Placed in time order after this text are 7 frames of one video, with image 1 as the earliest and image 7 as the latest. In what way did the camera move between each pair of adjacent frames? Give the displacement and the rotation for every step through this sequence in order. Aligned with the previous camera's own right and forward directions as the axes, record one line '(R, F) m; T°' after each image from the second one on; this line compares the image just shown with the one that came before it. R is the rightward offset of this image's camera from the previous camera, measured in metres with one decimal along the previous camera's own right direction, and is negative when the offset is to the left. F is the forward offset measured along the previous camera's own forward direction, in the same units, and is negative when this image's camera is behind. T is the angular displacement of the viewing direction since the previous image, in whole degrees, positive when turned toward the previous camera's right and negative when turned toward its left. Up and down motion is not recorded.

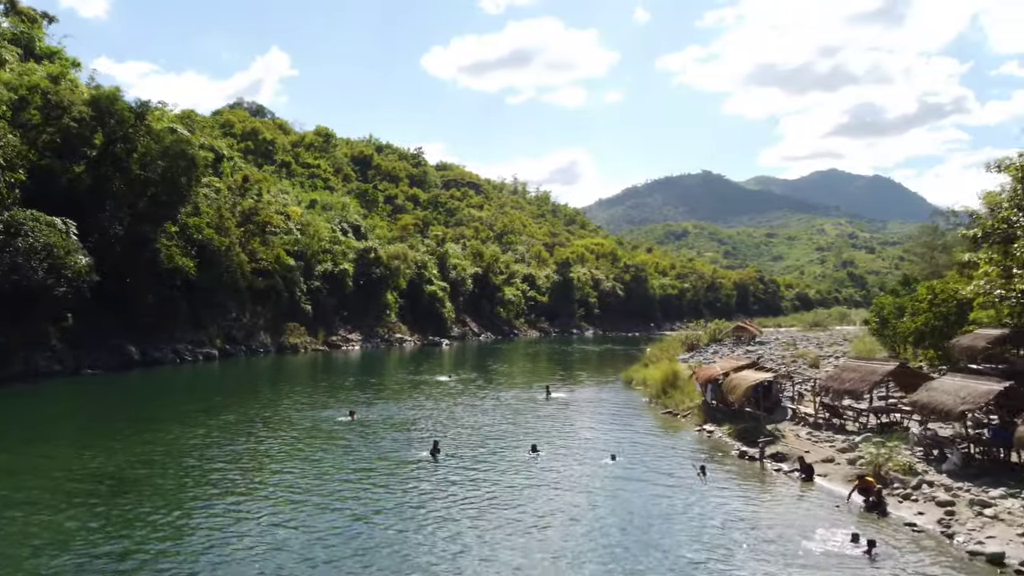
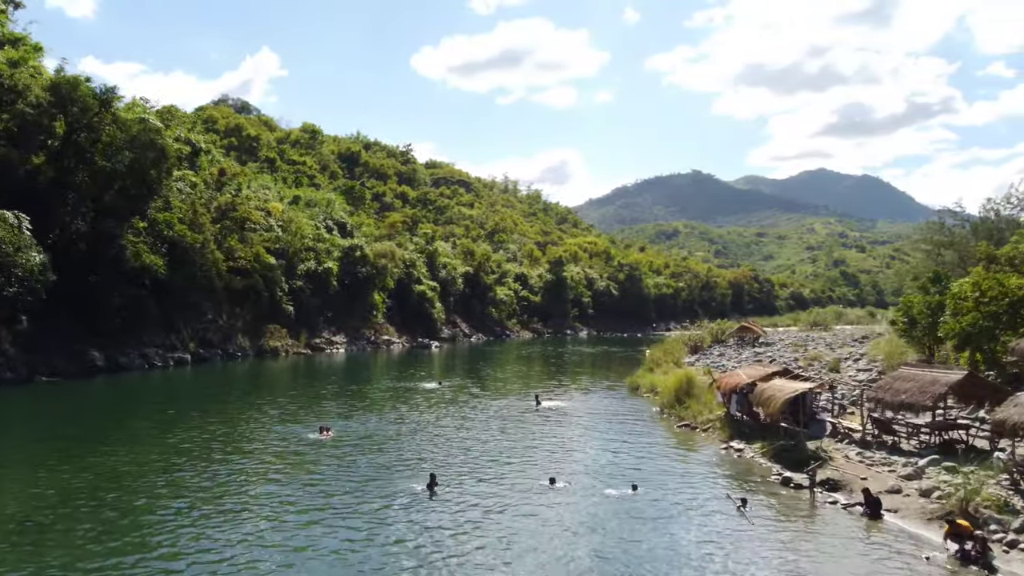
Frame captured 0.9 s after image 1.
(-0.2, +3.5) m; +1°
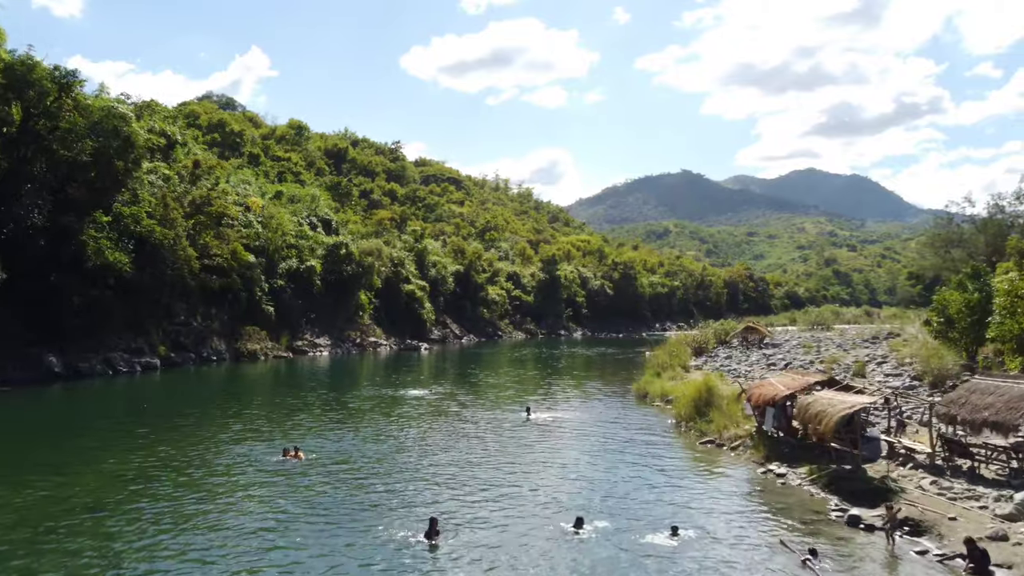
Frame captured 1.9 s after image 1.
(-0.2, +3.5) m; +1°
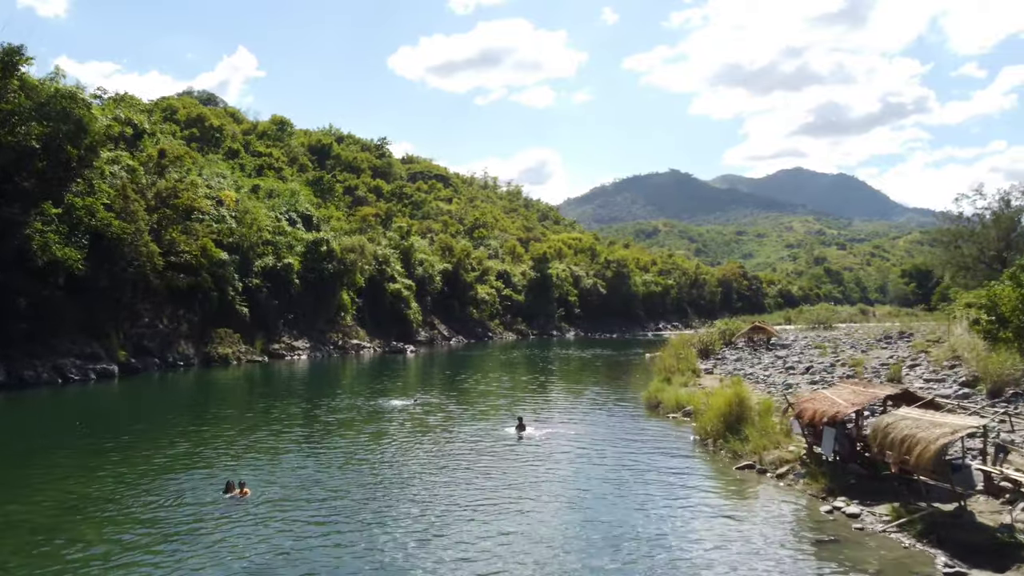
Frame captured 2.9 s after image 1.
(-0.2, +4.1) m; +1°
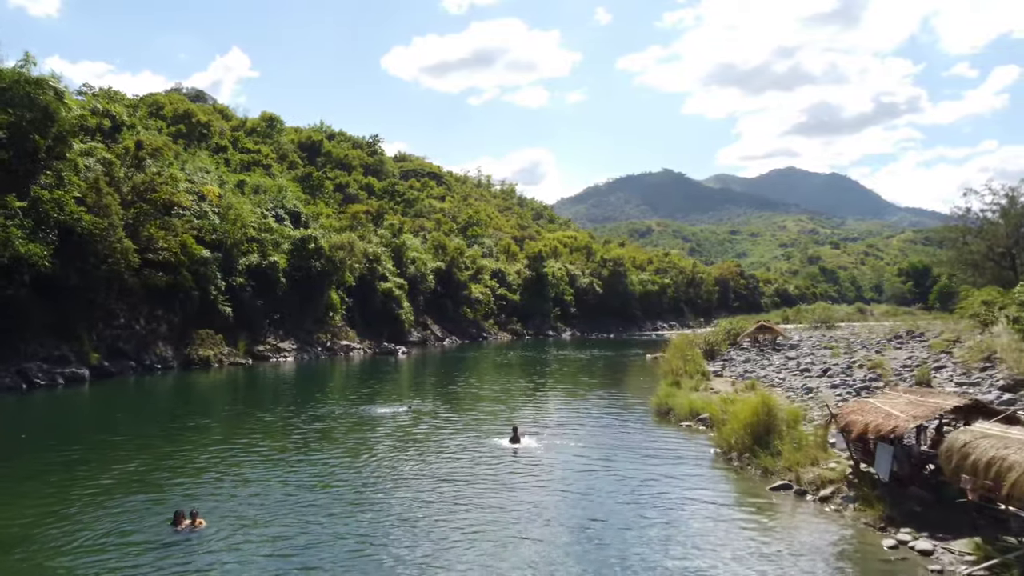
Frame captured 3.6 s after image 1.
(-0.2, +2.5) m; +1°
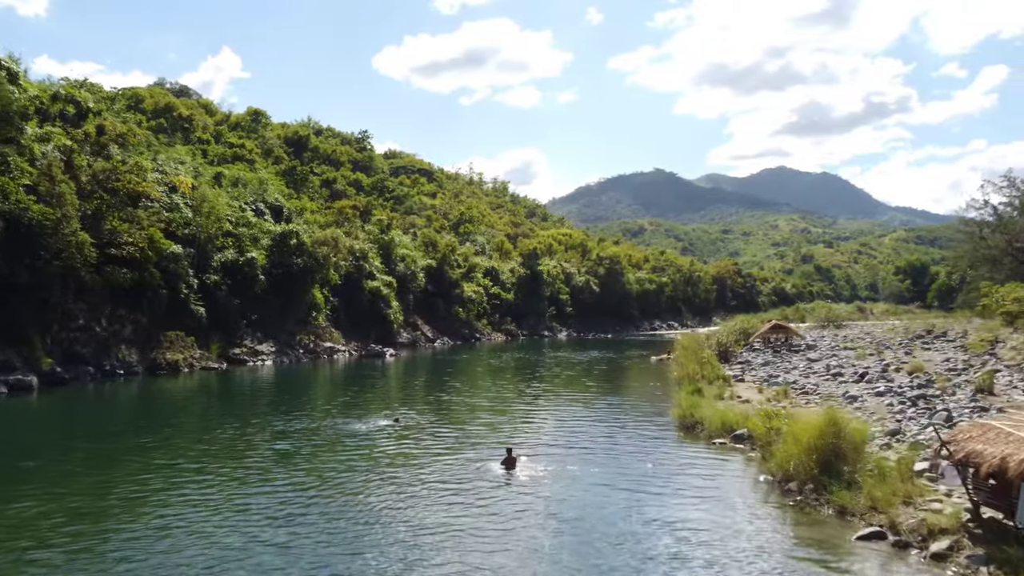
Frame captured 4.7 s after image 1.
(-0.3, +4.1) m; +1°
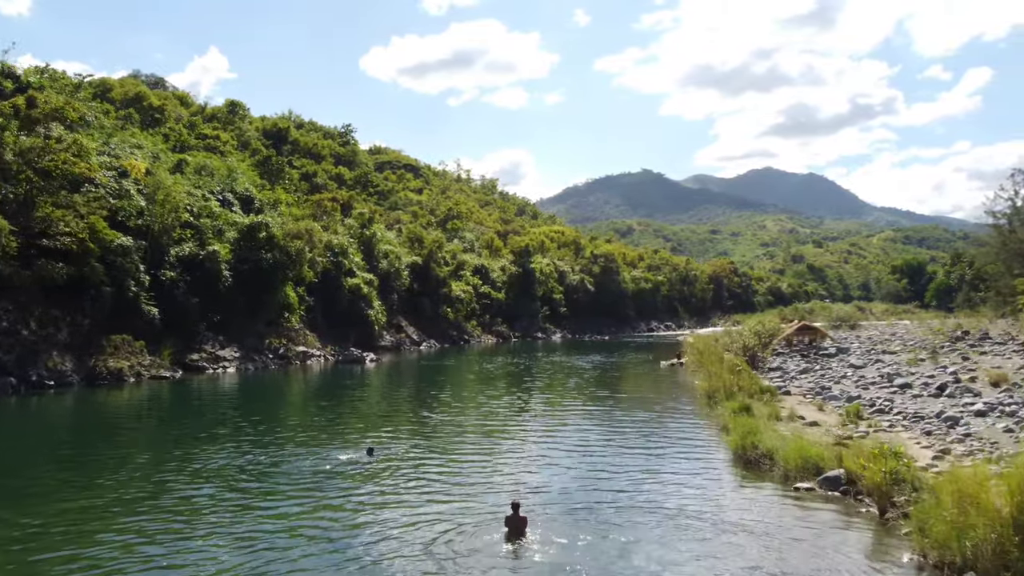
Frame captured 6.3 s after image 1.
(-0.5, +6.1) m; +1°
